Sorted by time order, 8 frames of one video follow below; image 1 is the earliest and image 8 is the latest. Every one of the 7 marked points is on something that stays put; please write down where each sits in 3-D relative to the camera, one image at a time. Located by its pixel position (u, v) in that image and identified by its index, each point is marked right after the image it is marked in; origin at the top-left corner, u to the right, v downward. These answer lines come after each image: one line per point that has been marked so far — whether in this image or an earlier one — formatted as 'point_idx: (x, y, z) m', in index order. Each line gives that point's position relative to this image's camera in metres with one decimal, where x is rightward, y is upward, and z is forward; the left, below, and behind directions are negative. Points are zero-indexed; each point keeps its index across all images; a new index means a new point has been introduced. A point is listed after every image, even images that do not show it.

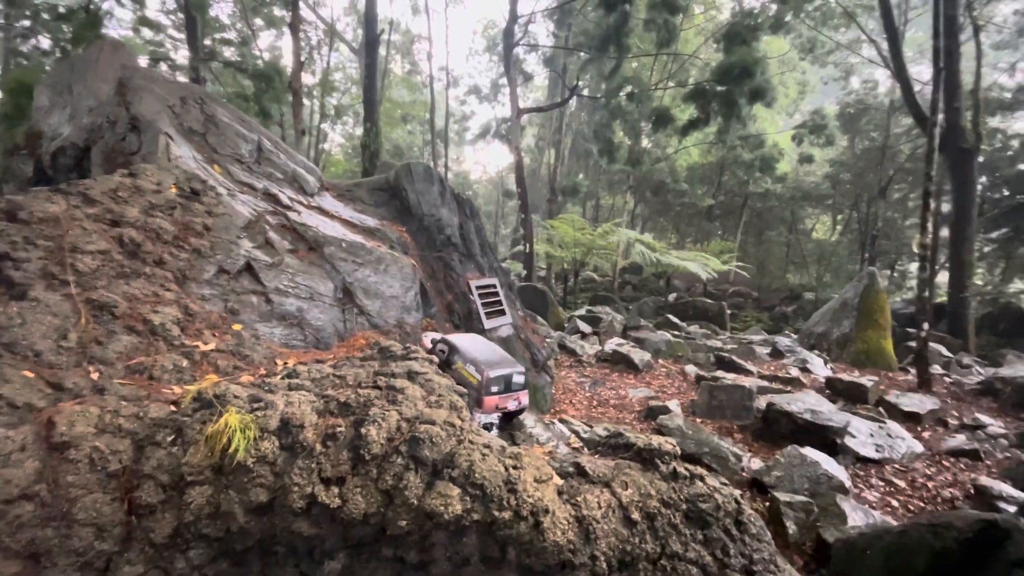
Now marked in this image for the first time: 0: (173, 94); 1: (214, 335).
0: (-5.0, +2.9, +7.1) m
1: (-2.6, -0.4, +4.2) m
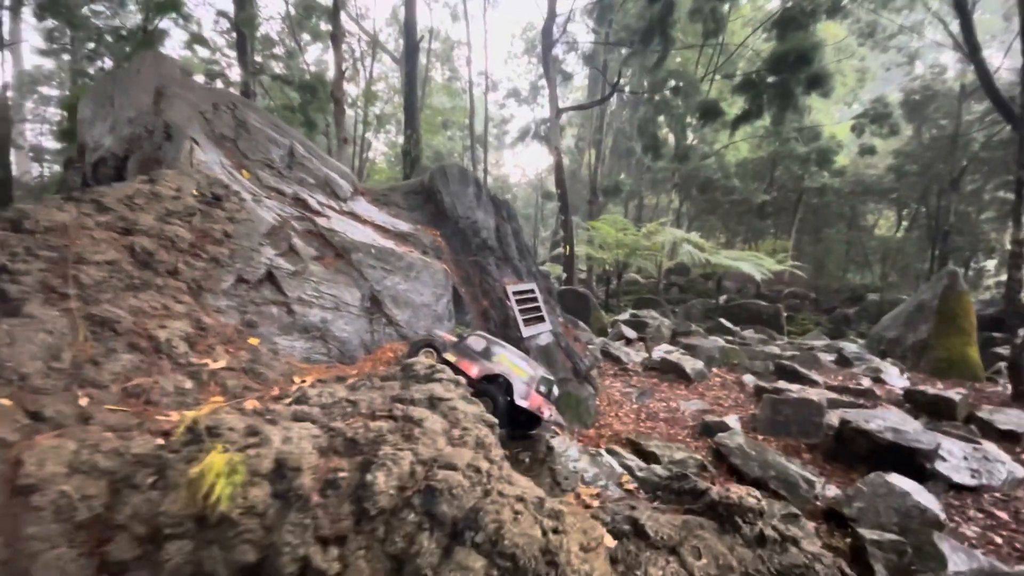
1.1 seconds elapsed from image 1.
0: (-4.4, +2.7, +7.0) m
1: (-2.3, -0.5, +3.8) m
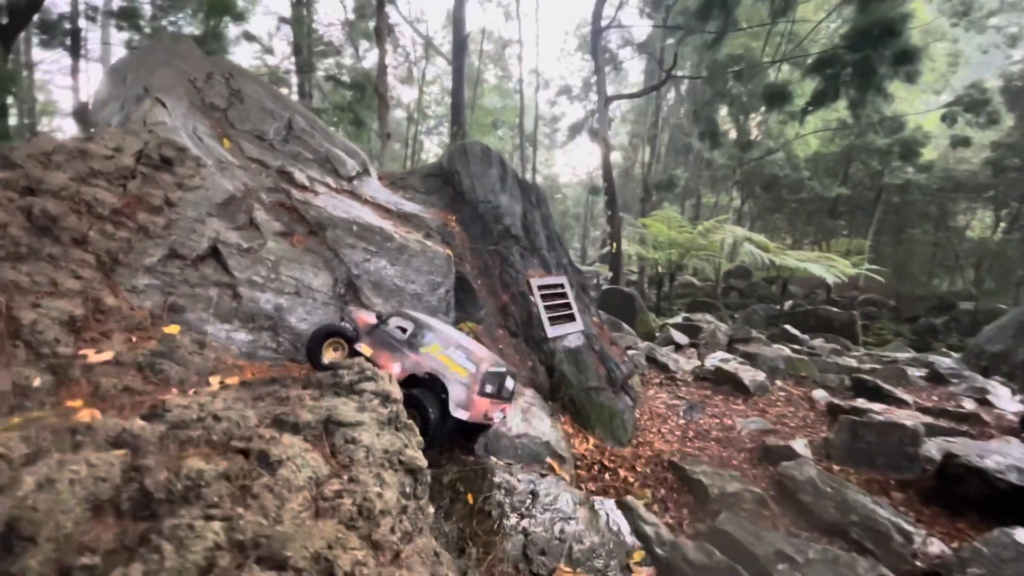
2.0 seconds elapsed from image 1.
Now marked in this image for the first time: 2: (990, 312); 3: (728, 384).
0: (-4.2, +2.9, +6.4) m
1: (-2.4, -0.3, +3.0) m
2: (+16.8, -0.8, +16.7) m
3: (+4.5, -2.0, +10.1) m
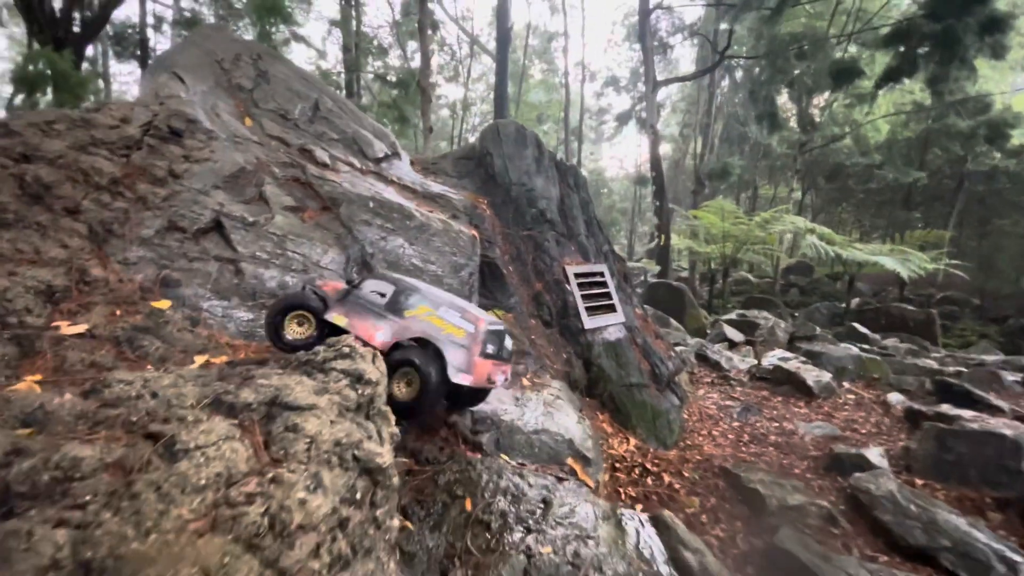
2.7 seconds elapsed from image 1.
0: (-3.7, +3.1, +6.3) m
1: (-2.3, -0.2, +2.8) m
2: (+18.1, -0.6, +14.6) m
3: (+5.3, -1.8, +9.2) m
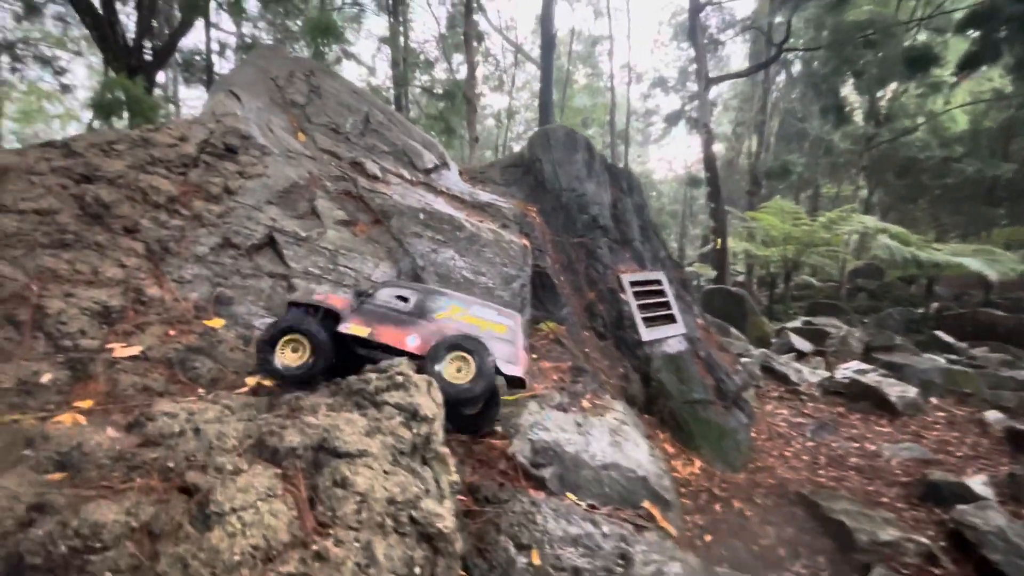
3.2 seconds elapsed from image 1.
0: (-3.1, +3.0, +6.4) m
1: (-2.0, -0.3, +2.7) m
2: (+19.5, -0.7, +12.6) m
3: (+6.2, -2.0, +8.4) m
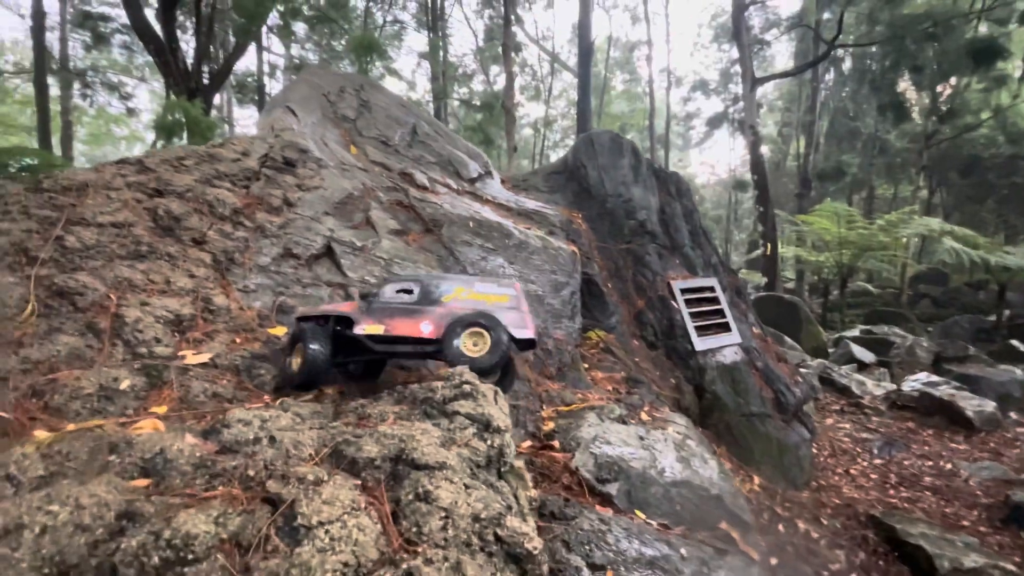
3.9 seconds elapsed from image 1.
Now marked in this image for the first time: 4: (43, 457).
0: (-2.5, +2.8, +6.6) m
1: (-1.6, -0.3, +2.8) m
2: (+20.6, -0.8, +10.9) m
3: (+7.0, -2.1, +7.8) m
4: (-1.9, -0.7, +1.9) m
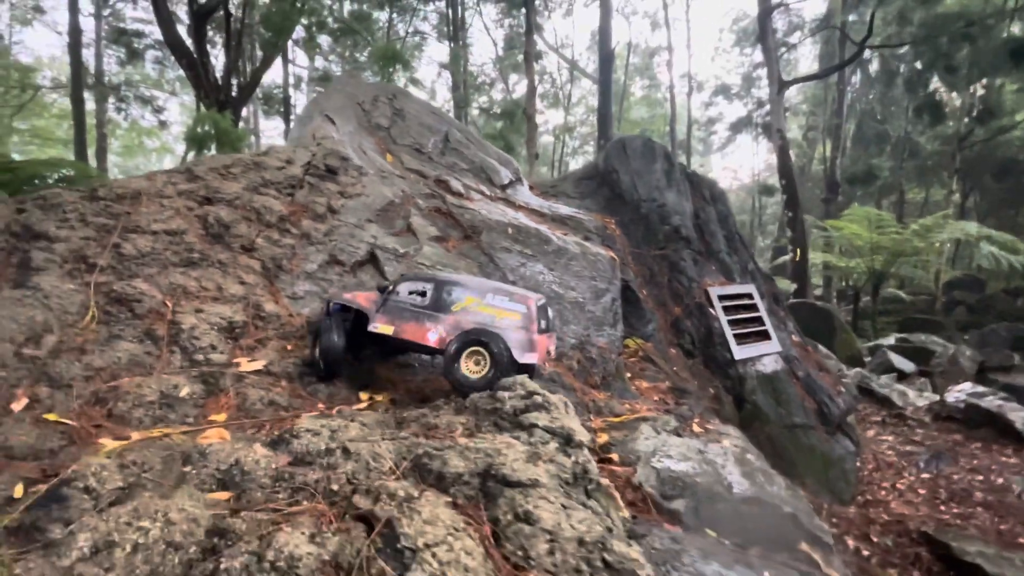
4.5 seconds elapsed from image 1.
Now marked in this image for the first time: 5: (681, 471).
0: (-2.0, +2.7, +6.6) m
1: (-1.3, -0.4, +2.8) m
2: (+21.1, -0.9, +10.1) m
3: (+7.5, -2.2, +7.4) m
4: (-1.6, -0.7, +1.9) m
5: (+1.0, -1.1, +3.0) m
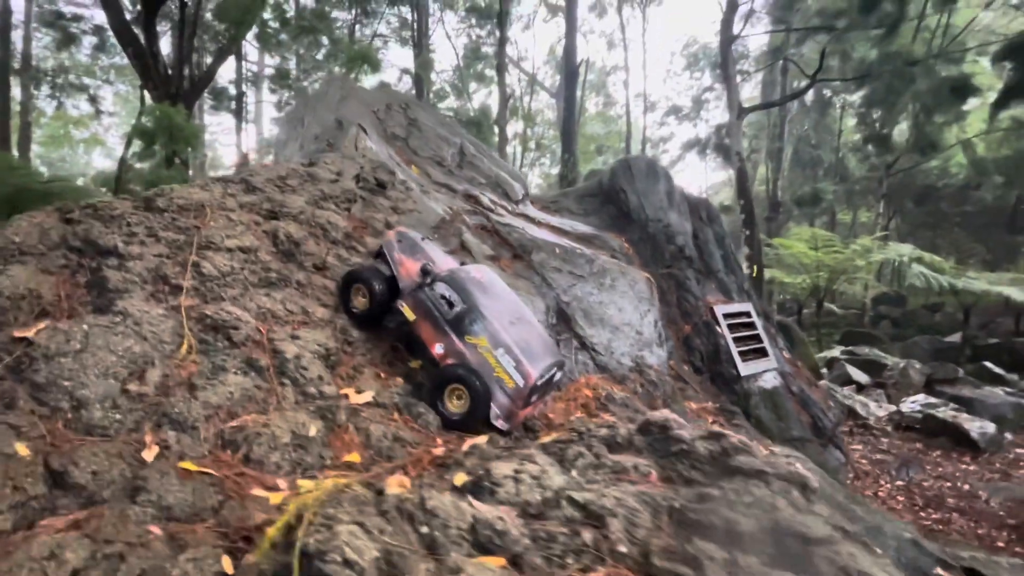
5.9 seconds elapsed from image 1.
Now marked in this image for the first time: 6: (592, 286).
0: (-1.8, +2.6, +6.4) m
1: (-0.8, -0.5, +2.6) m
2: (+20.8, -1.6, +12.2) m
3: (+7.5, -2.5, +8.1) m
4: (-0.9, -0.8, +1.7) m
5: (+1.5, -1.3, +3.1) m
6: (+0.7, 0.0, +4.2) m
